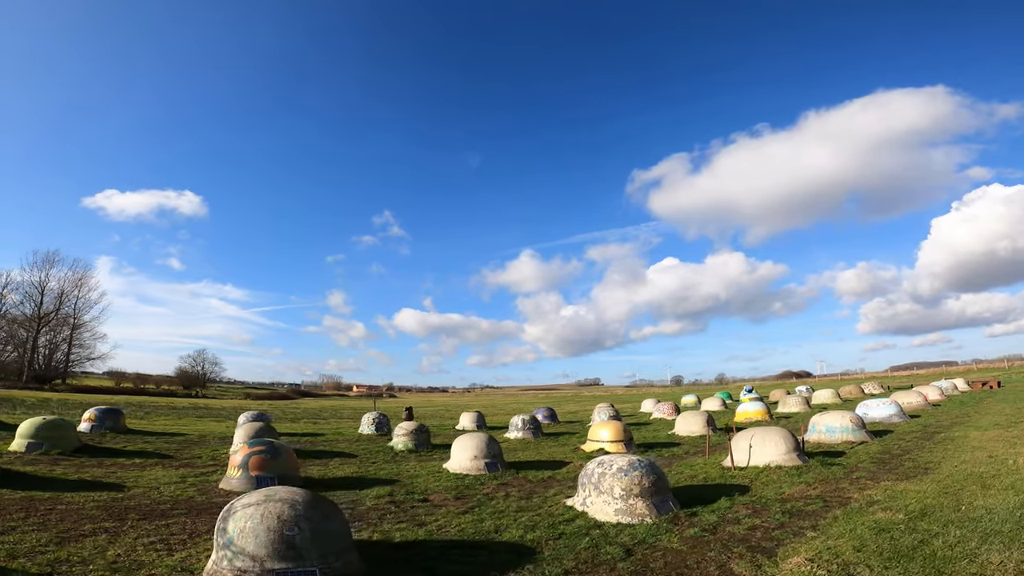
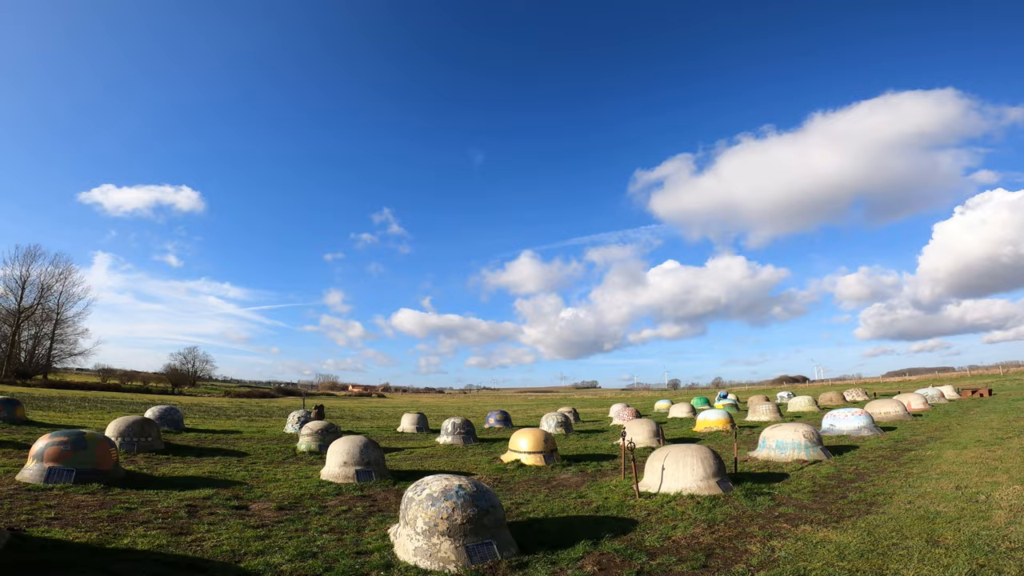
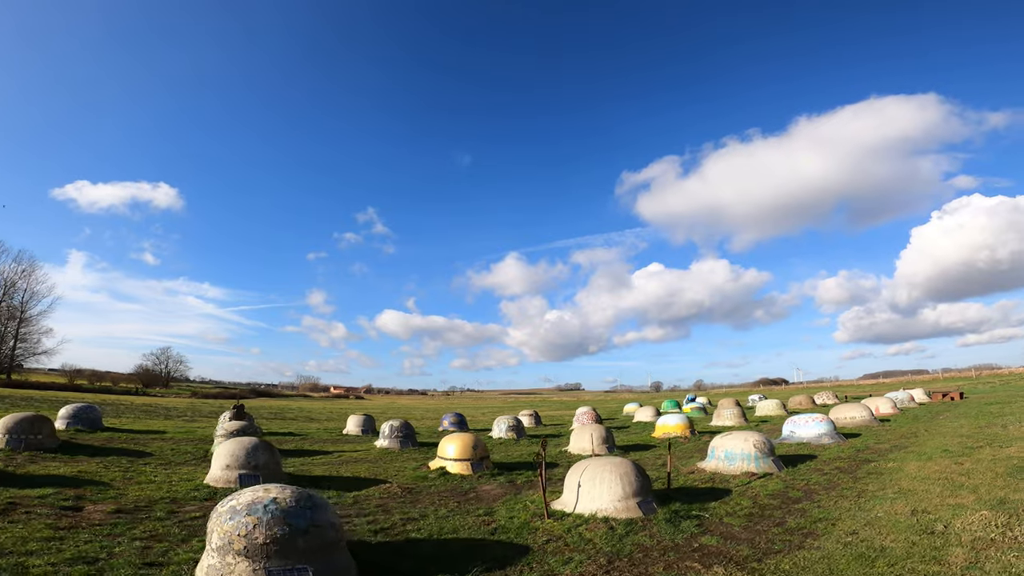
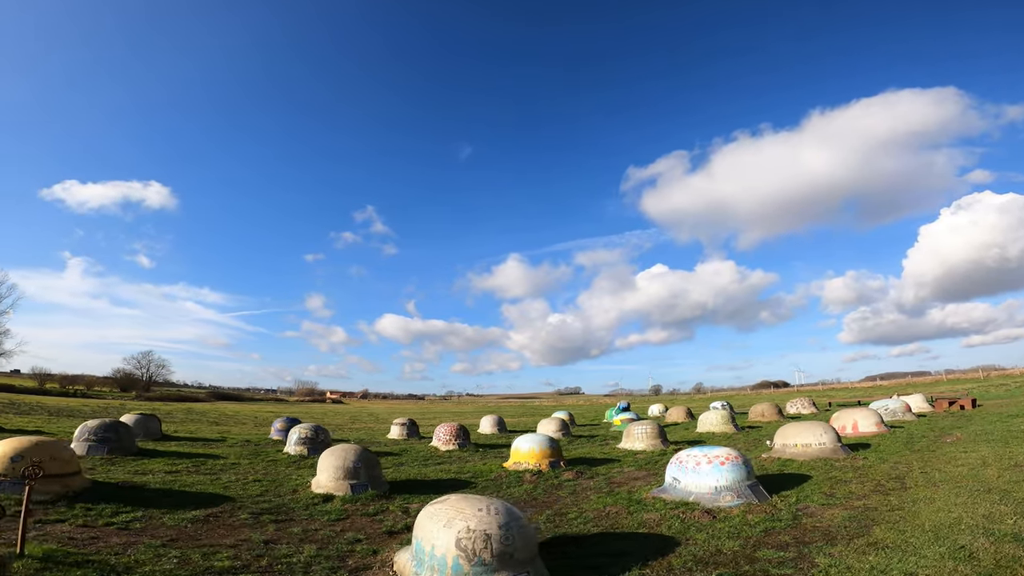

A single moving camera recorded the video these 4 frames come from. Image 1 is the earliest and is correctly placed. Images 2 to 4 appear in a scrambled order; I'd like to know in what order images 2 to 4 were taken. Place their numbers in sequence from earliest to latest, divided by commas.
2, 3, 4
